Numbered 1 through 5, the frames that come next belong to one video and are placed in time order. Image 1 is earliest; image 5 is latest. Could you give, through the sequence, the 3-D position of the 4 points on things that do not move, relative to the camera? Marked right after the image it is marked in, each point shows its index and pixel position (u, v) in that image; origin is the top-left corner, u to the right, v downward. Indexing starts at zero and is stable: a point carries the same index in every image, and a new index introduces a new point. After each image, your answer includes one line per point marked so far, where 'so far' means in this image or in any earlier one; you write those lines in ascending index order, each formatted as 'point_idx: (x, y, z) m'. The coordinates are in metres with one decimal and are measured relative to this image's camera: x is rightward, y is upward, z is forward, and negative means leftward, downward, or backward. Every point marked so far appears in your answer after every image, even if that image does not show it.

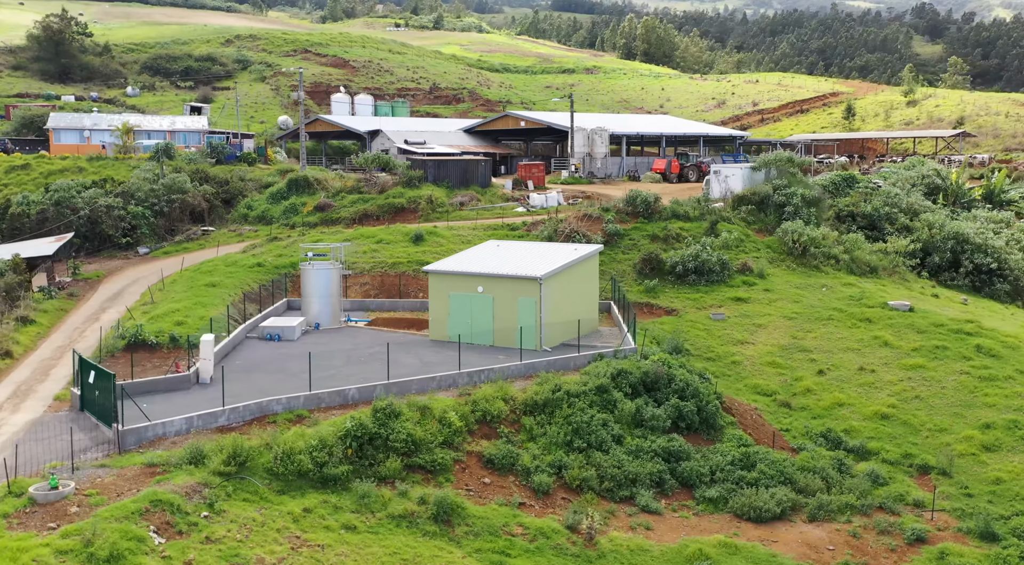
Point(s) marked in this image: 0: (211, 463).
0: (-5.7, -3.4, +19.8) m
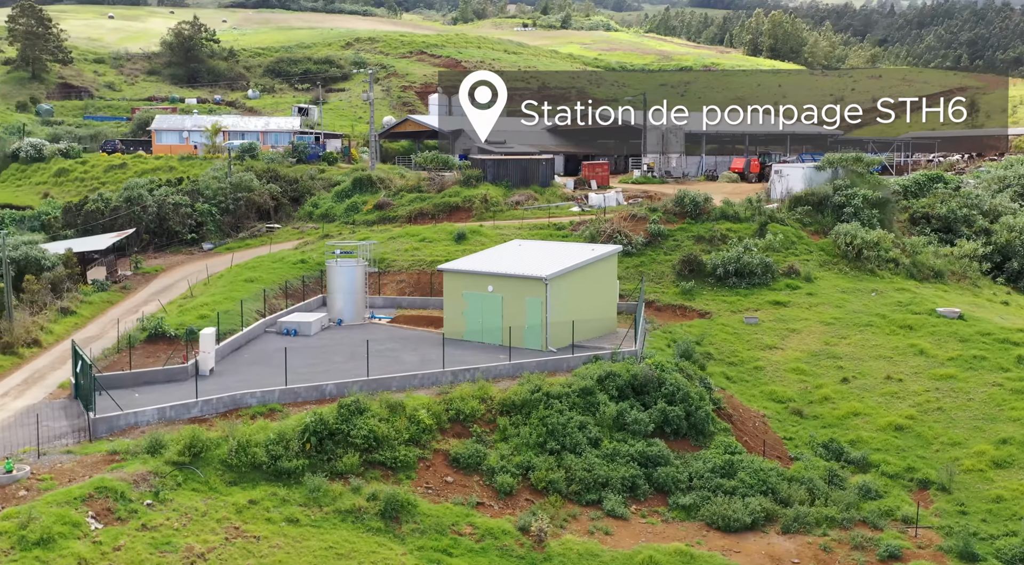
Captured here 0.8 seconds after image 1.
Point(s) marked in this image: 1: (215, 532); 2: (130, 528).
0: (-6.7, -3.3, +20.5) m
1: (-5.3, -4.5, +18.9) m
2: (-6.7, -4.3, +18.4) m
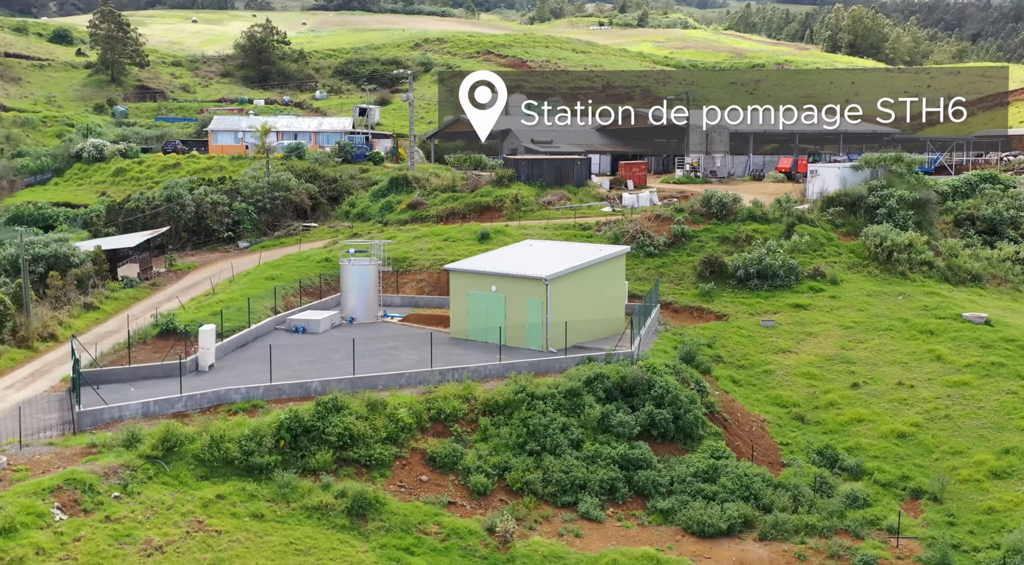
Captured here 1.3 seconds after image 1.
0: (-7.4, -3.3, +21.0) m
1: (-6.1, -4.4, +19.3) m
2: (-7.5, -4.2, +18.9) m
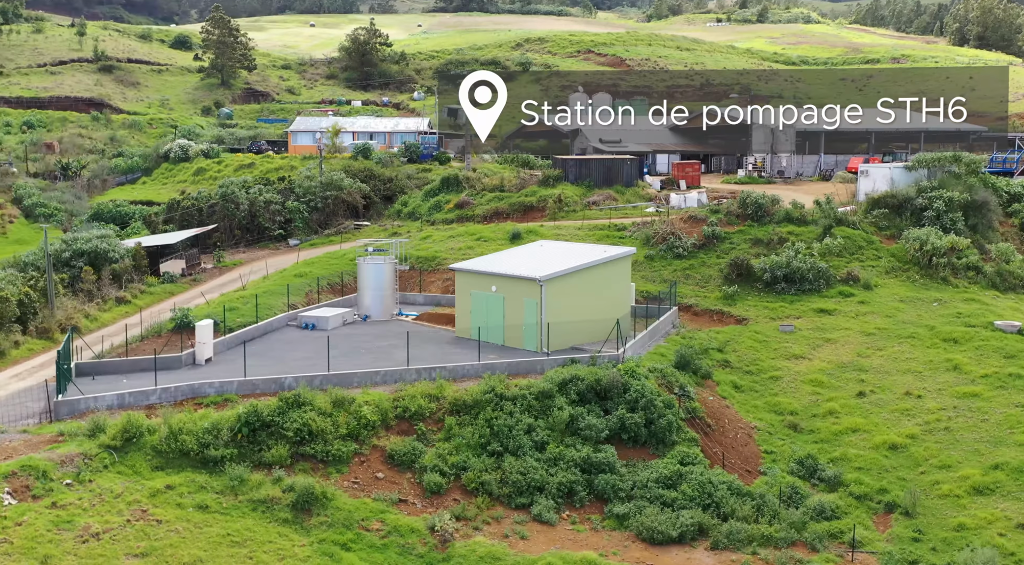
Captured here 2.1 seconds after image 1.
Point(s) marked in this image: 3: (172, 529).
0: (-8.5, -3.2, +21.9) m
1: (-7.4, -4.4, +20.0) m
2: (-8.9, -4.2, +19.8) m
3: (-6.4, -4.7, +20.0) m
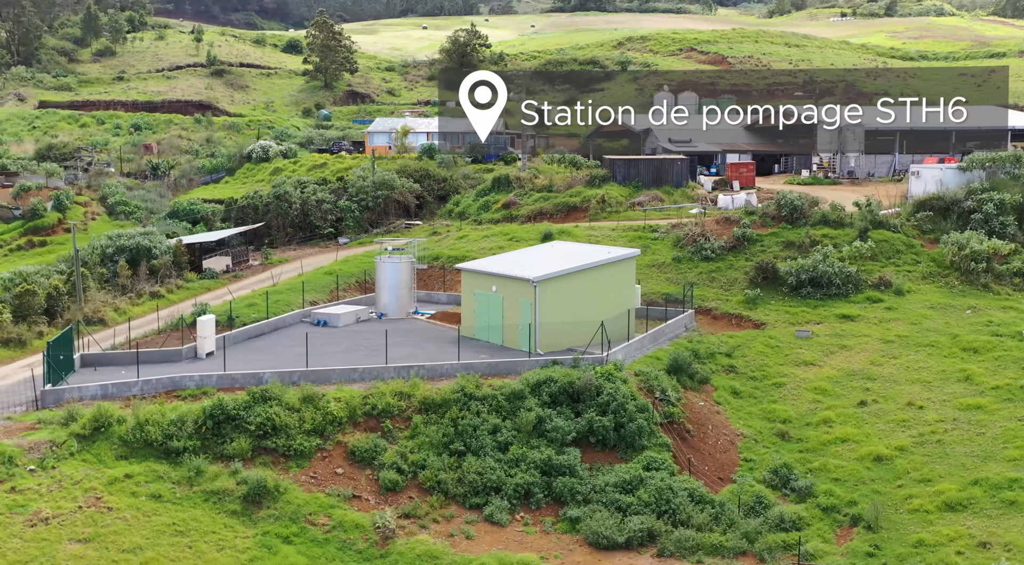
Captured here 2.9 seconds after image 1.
0: (-9.5, -3.1, +22.9) m
1: (-8.7, -4.3, +20.9) m
2: (-10.1, -4.1, +20.9) m
3: (-7.7, -4.6, +20.8) m
